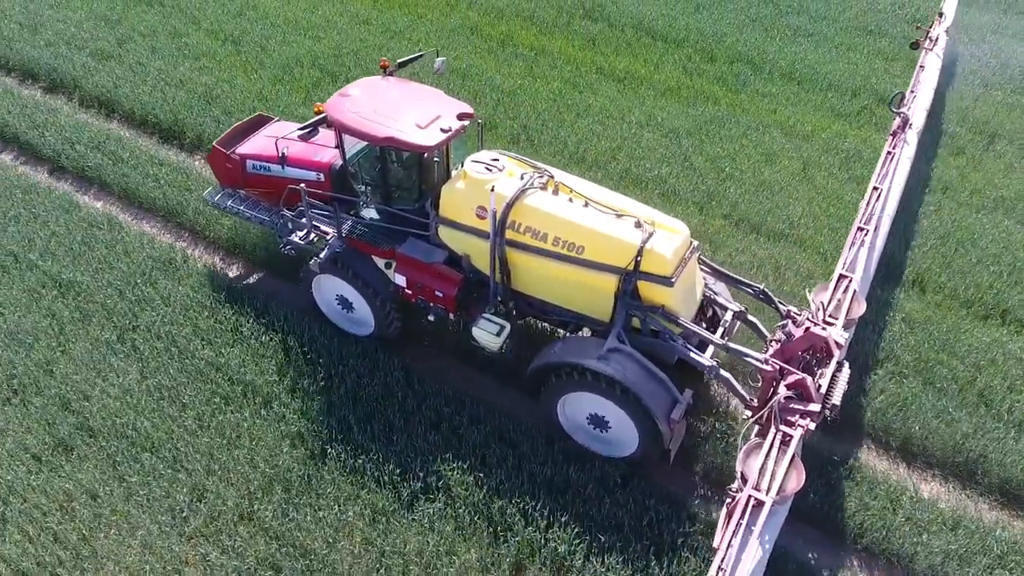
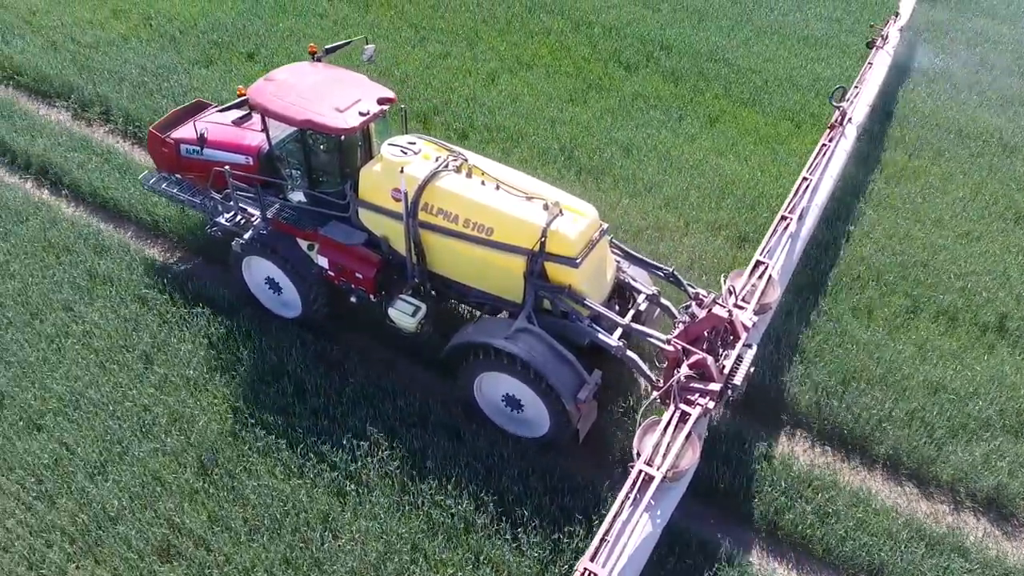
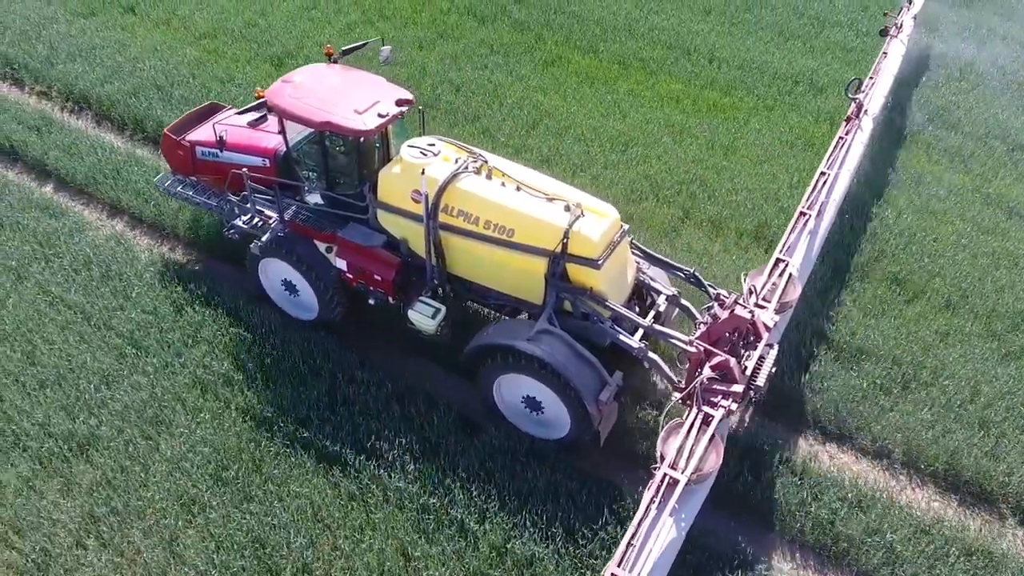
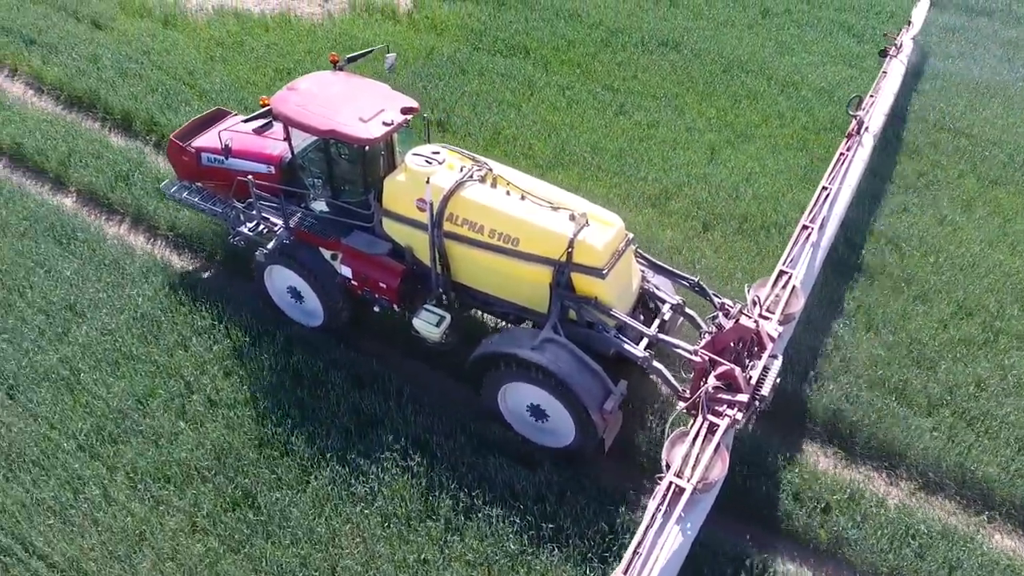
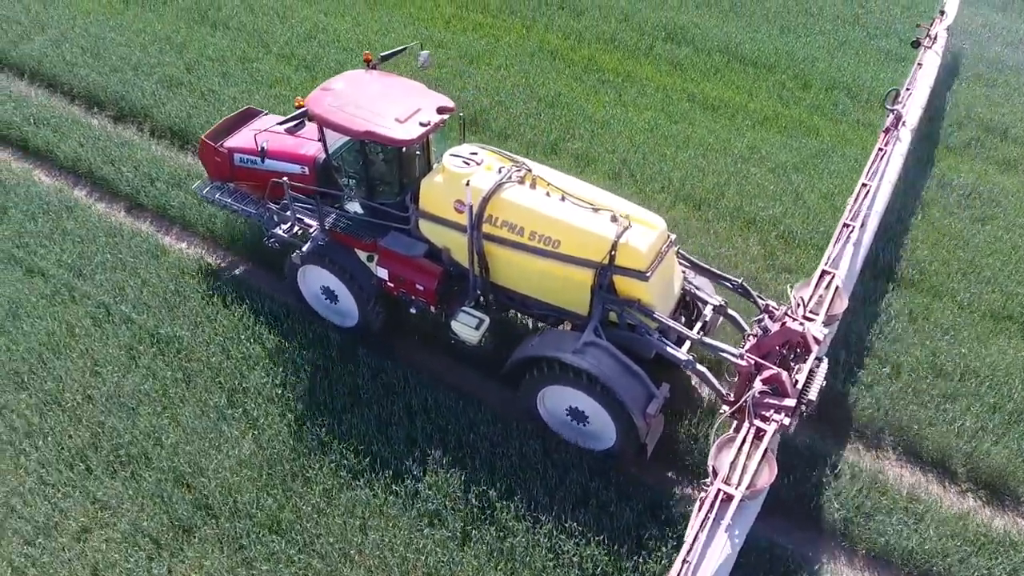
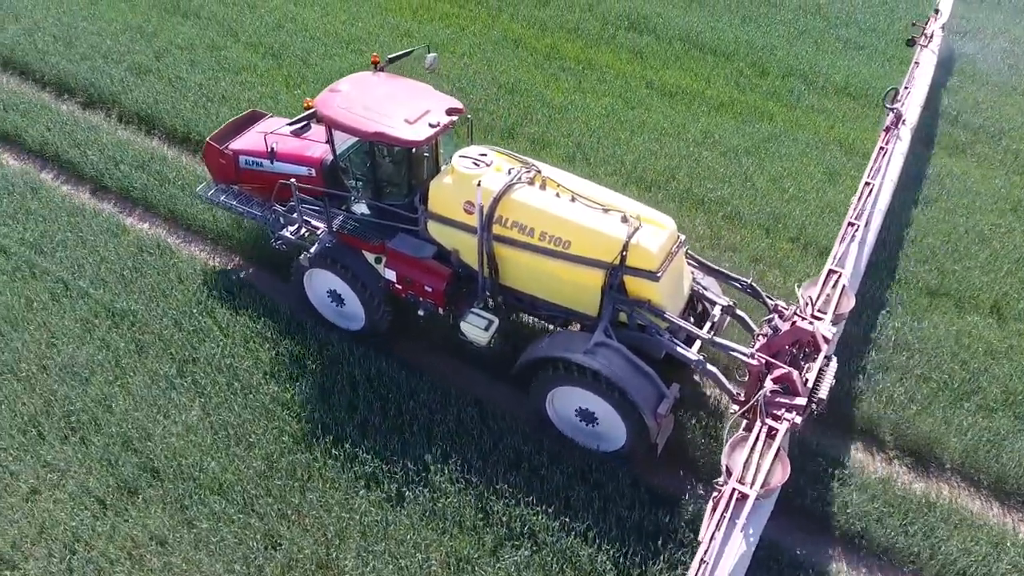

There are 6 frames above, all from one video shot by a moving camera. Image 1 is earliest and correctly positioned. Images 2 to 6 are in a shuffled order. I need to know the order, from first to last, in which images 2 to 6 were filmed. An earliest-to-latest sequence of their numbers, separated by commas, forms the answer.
6, 5, 3, 2, 4
